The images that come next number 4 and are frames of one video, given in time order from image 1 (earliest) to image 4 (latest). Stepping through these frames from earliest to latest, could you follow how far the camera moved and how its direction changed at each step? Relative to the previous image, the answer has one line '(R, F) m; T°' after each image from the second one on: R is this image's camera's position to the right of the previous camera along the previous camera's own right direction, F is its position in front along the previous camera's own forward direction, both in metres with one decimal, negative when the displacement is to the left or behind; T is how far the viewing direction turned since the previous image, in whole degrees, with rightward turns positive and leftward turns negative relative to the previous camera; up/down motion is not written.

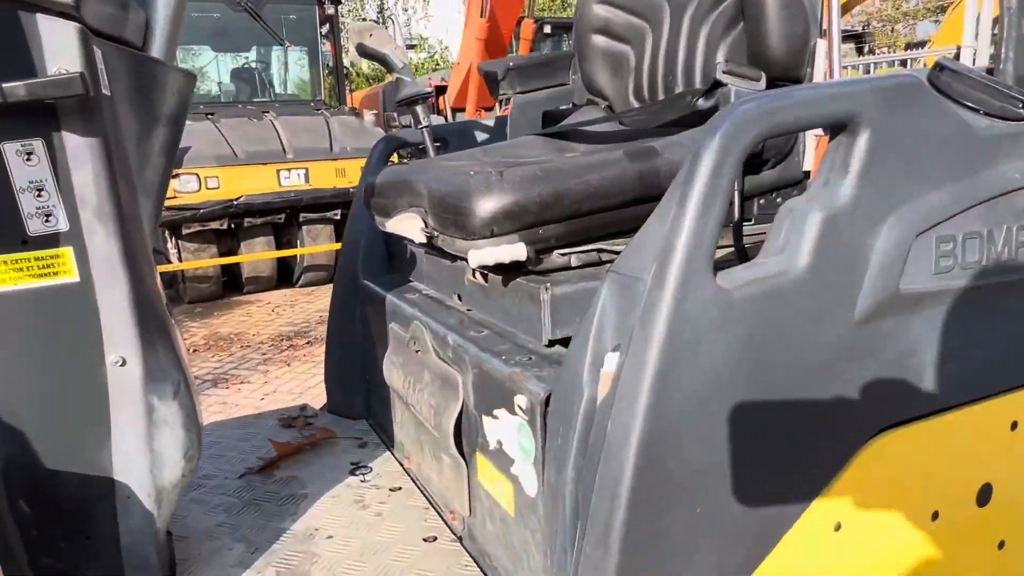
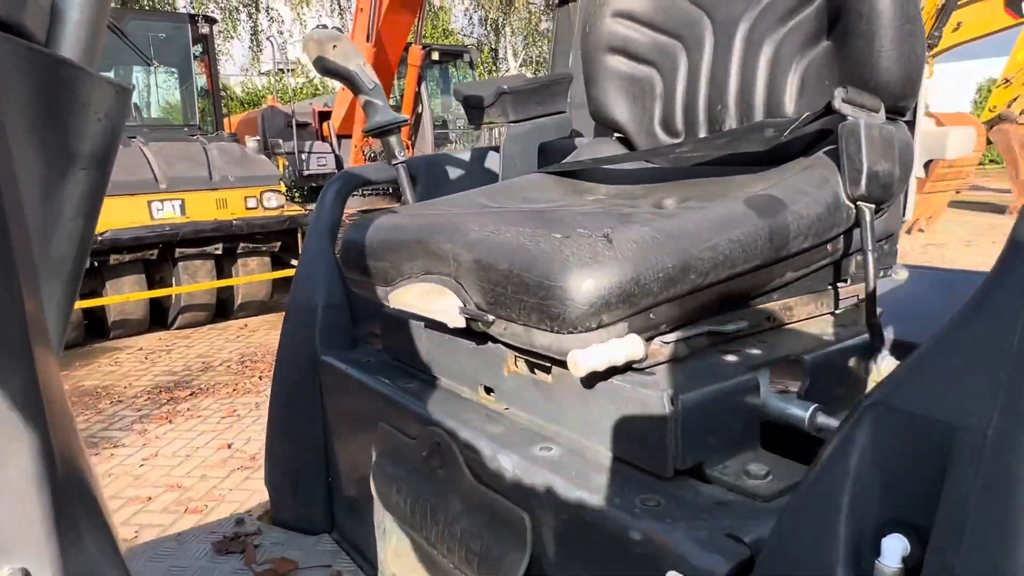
(-0.3, +0.5) m; +9°
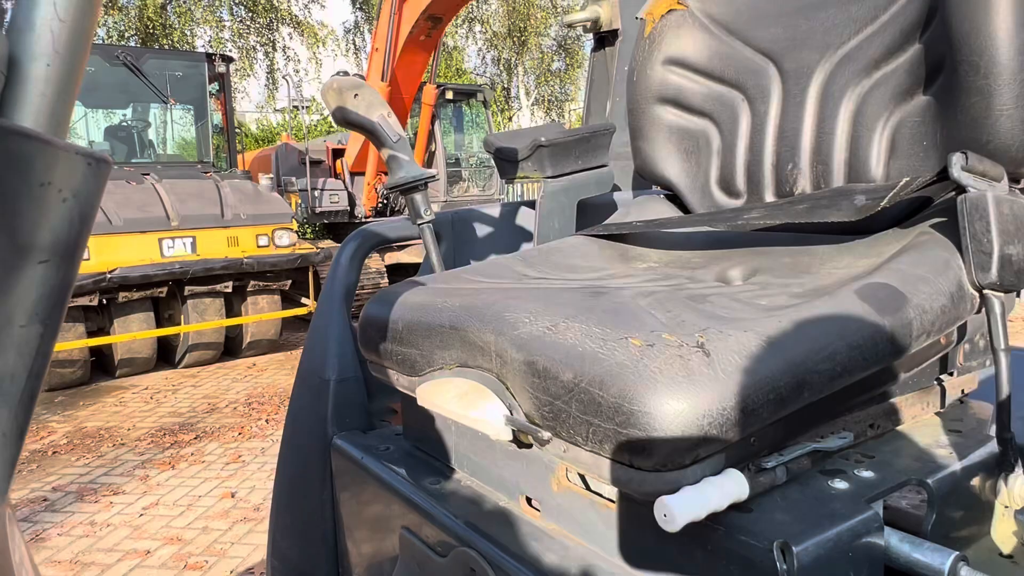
(-0.1, +0.2) m; -1°
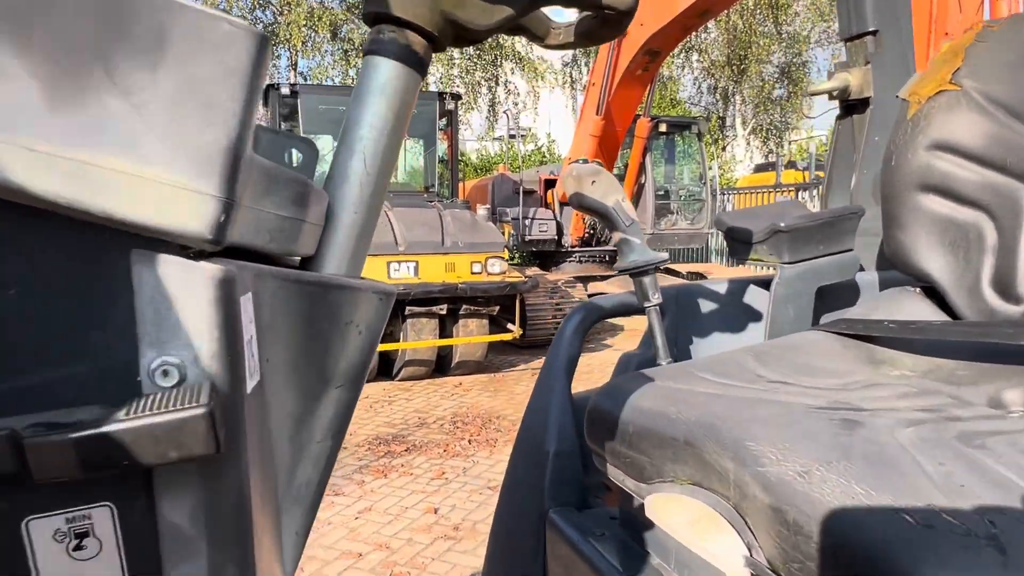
(-0.1, 0.0) m; -16°
